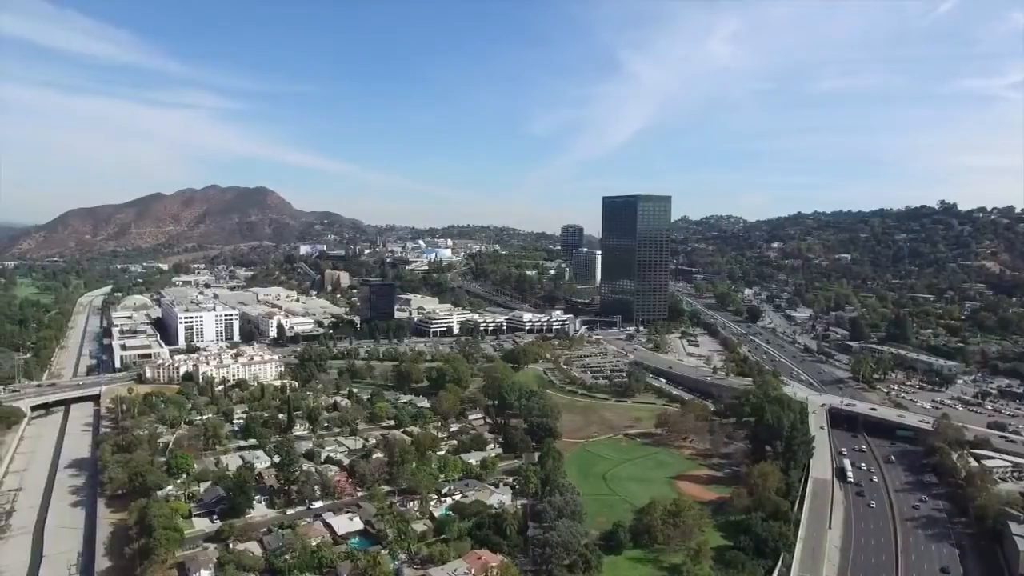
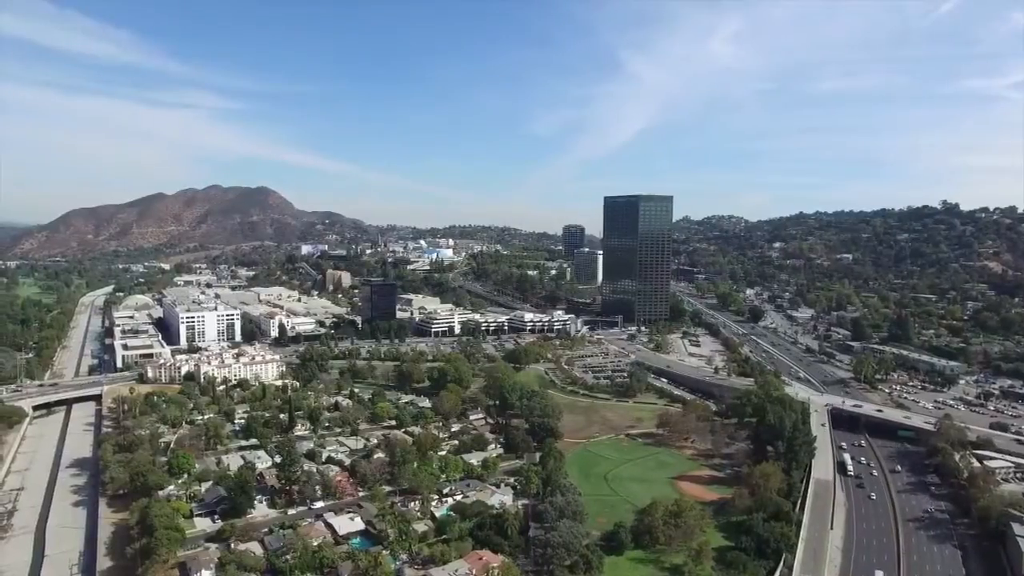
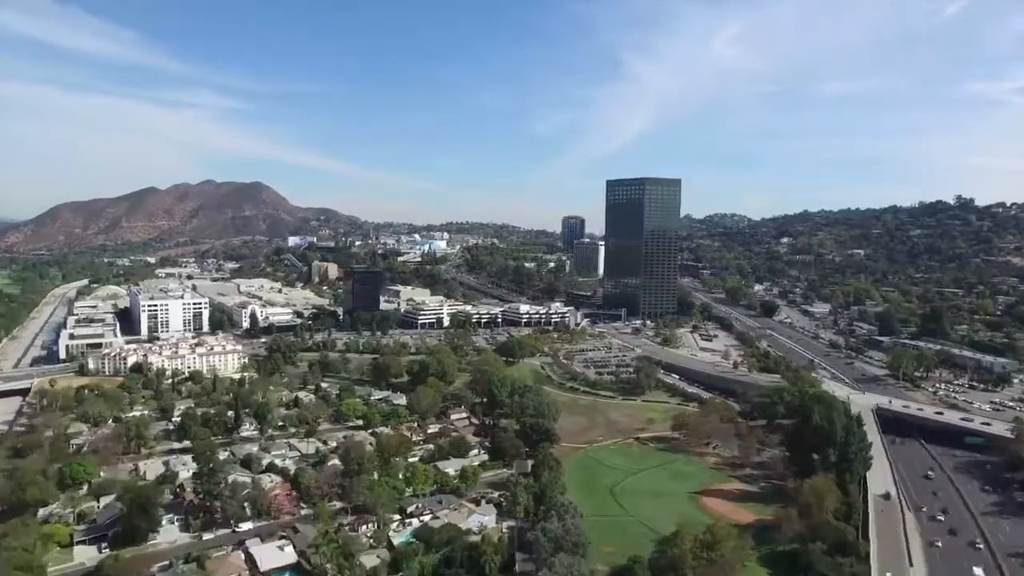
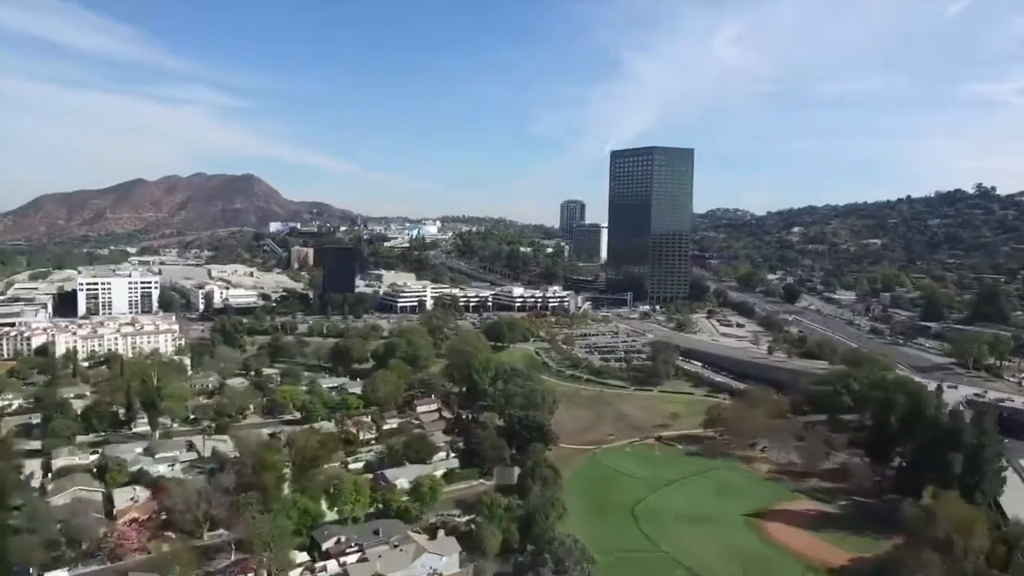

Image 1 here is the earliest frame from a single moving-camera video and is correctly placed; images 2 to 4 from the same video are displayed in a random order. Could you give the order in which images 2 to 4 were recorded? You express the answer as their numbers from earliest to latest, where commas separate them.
2, 3, 4
